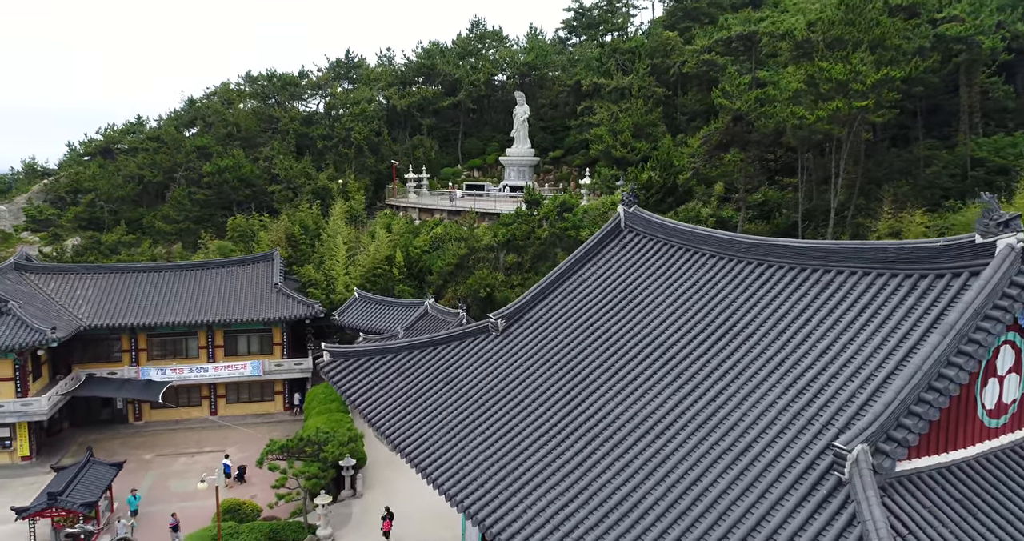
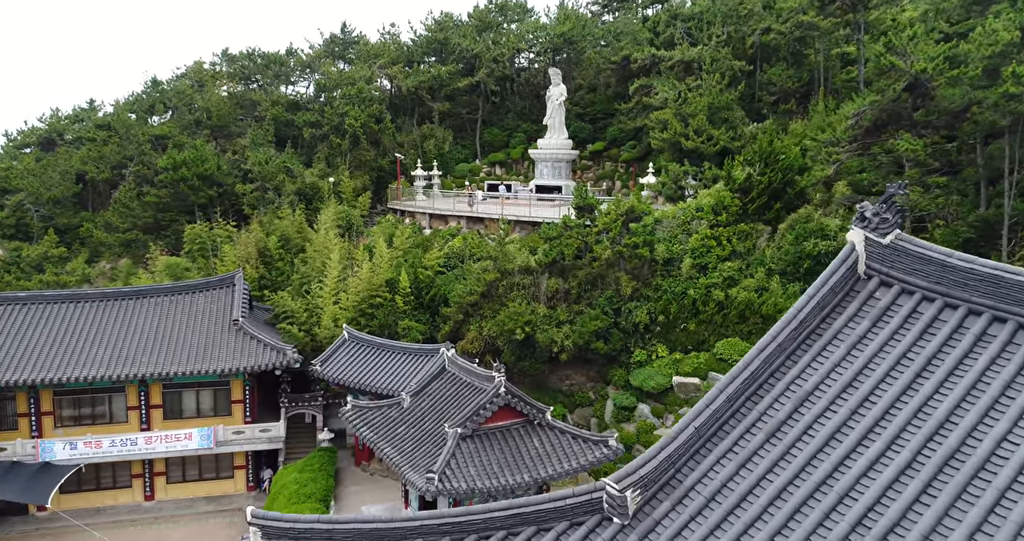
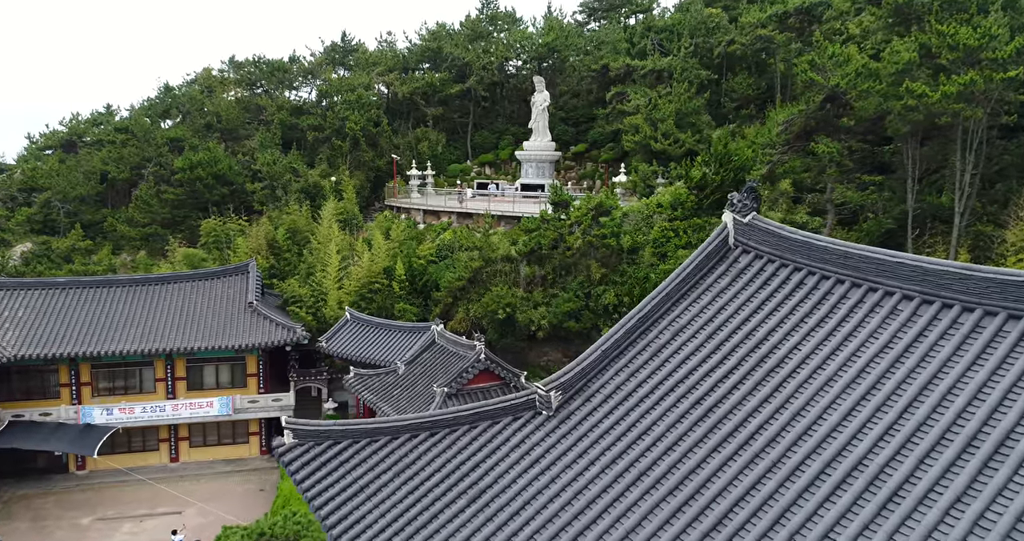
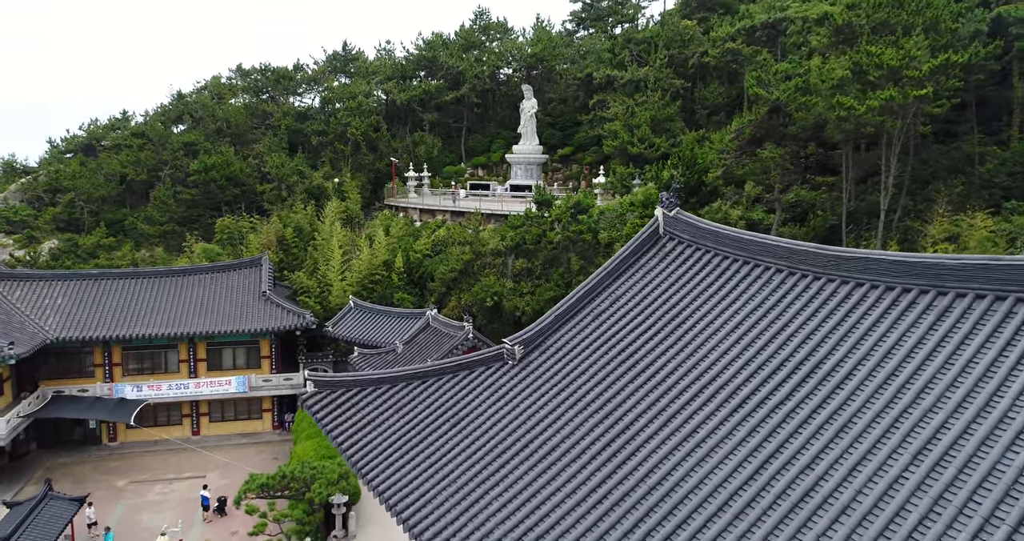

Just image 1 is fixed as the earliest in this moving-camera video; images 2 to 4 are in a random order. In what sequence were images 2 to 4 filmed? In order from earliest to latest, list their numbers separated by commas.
4, 3, 2
